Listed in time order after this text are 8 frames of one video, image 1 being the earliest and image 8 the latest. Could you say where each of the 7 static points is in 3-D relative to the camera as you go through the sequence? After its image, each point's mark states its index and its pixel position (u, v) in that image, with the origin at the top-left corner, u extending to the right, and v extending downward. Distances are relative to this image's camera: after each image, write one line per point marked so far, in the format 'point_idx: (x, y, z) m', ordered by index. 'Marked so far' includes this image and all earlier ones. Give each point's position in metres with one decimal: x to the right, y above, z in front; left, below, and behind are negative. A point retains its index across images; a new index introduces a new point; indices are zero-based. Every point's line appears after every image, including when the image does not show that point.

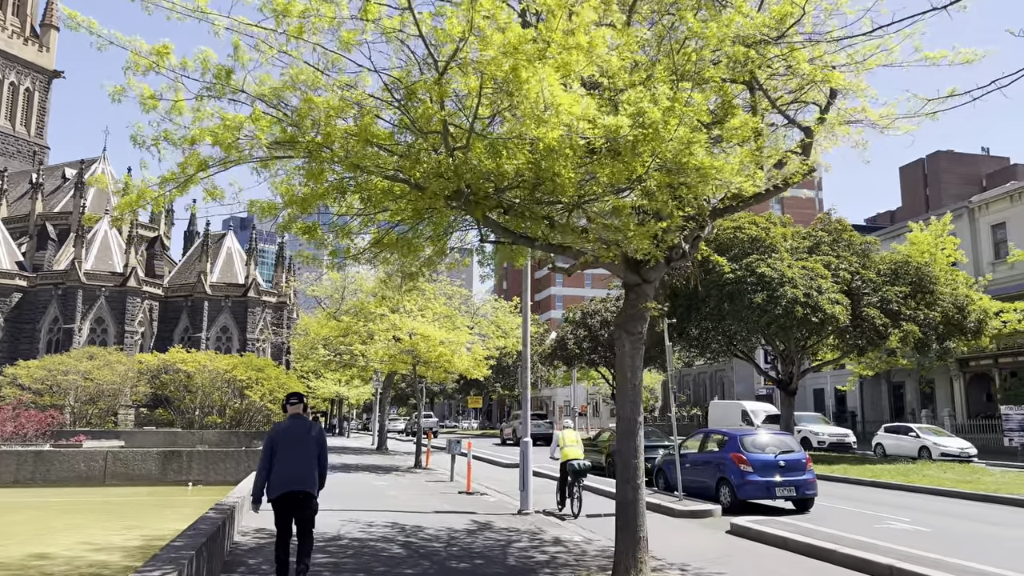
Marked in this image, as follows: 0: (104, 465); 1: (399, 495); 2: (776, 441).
0: (-9.1, -3.9, +18.4) m
1: (-2.2, -4.1, +16.5) m
2: (+4.7, -2.7, +14.7) m
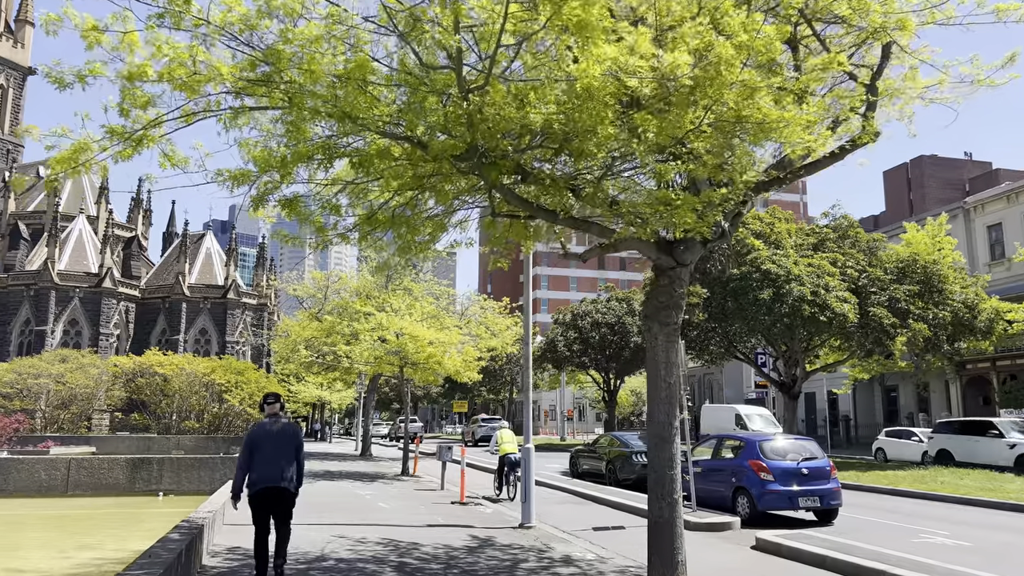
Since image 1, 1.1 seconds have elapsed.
0: (-9.2, -3.8, +17.0) m
1: (-2.3, -4.0, +15.3) m
2: (+4.7, -2.6, +13.6) m
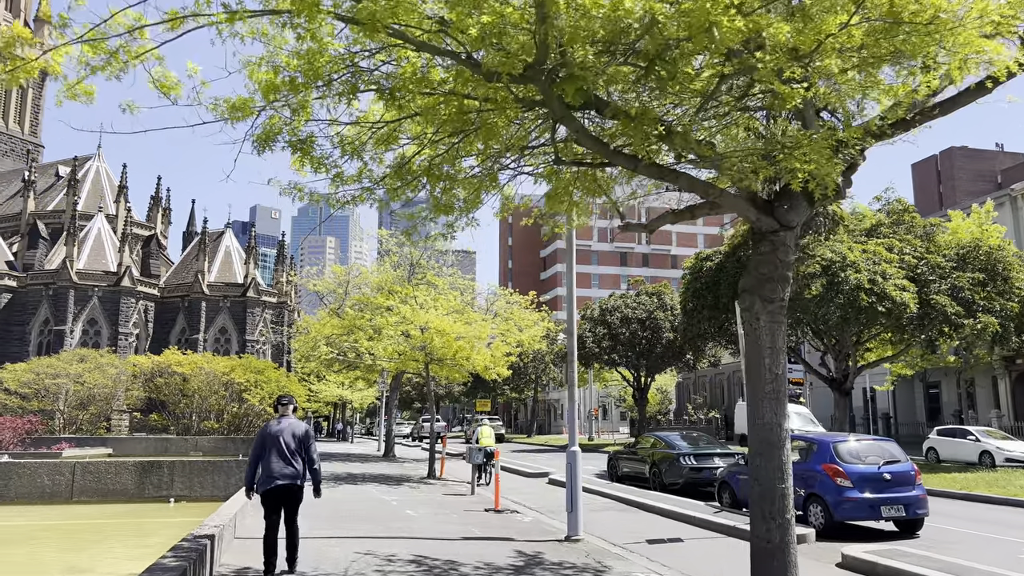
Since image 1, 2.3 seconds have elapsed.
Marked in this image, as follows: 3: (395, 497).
0: (-8.4, -3.7, +15.8) m
1: (-1.6, -3.8, +13.9) m
2: (+5.3, -2.3, +12.1) m
3: (-2.4, -4.3, +17.0) m
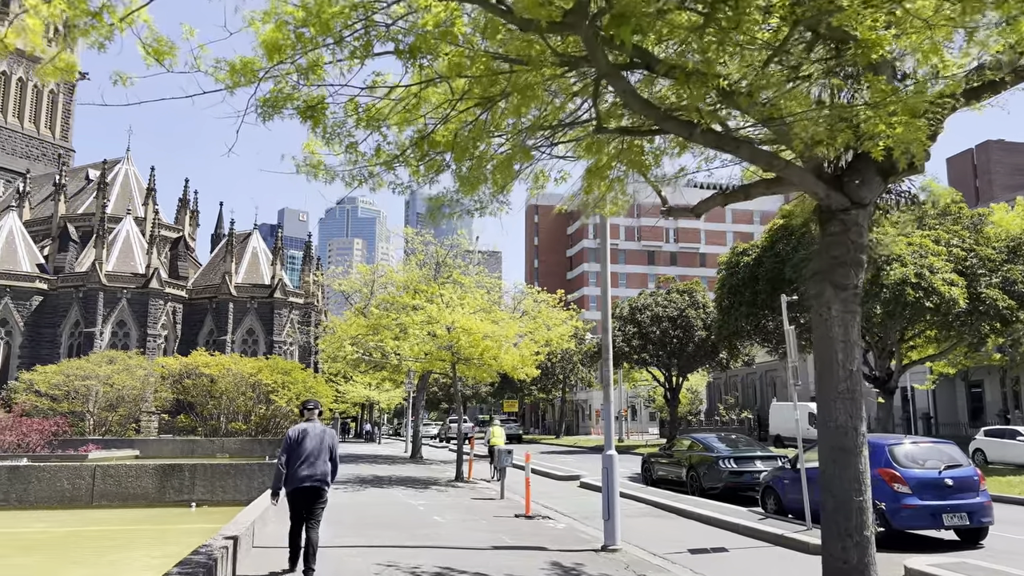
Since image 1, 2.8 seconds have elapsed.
0: (-7.9, -3.6, +15.4) m
1: (-1.1, -3.8, +13.3) m
2: (+5.7, -2.2, +11.3) m
3: (-1.8, -4.2, +16.4) m
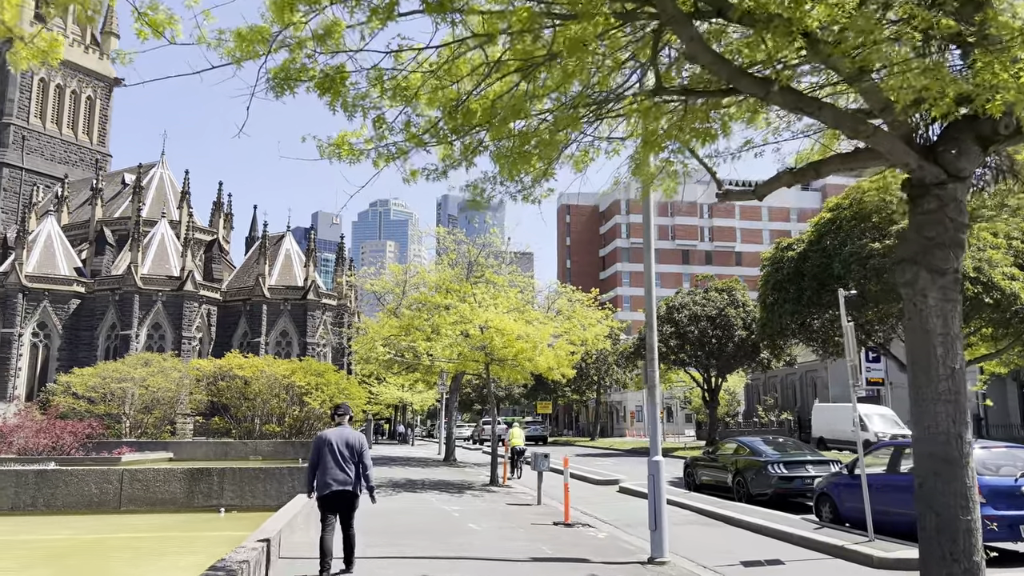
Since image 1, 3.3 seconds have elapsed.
0: (-7.2, -3.6, +15.1) m
1: (-0.5, -3.7, +12.7) m
2: (+6.2, -2.1, +10.4) m
3: (-1.1, -4.2, +15.8) m
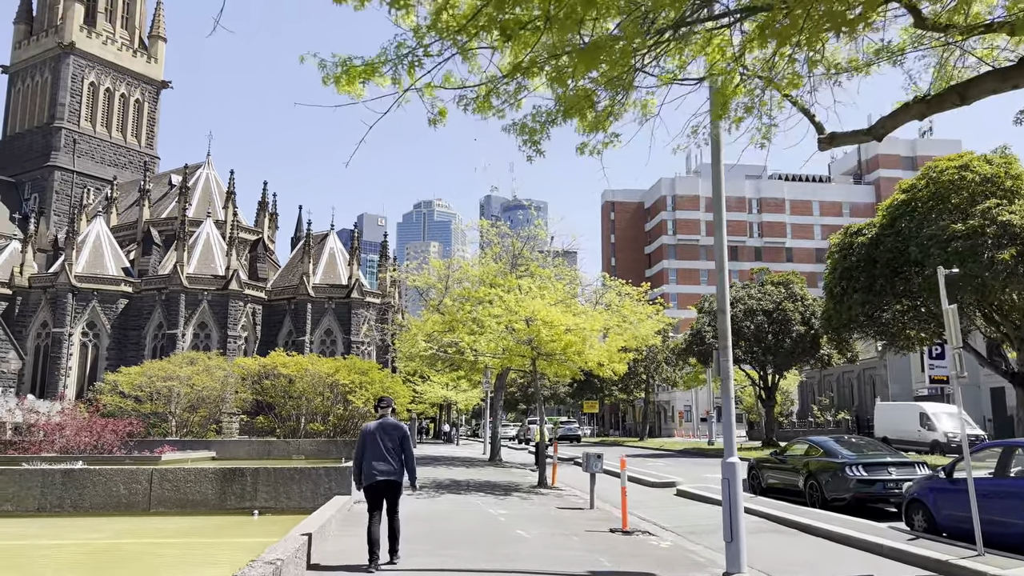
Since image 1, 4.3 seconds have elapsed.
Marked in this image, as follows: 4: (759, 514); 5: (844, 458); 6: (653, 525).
0: (-6.3, -3.5, +14.3) m
1: (+0.3, -3.5, +11.6) m
2: (+6.8, -1.8, +9.0) m
3: (-0.2, -4.0, +14.7) m
4: (+4.2, -3.8, +14.1) m
5: (+5.7, -2.9, +14.2) m
6: (+2.1, -3.6, +12.6) m
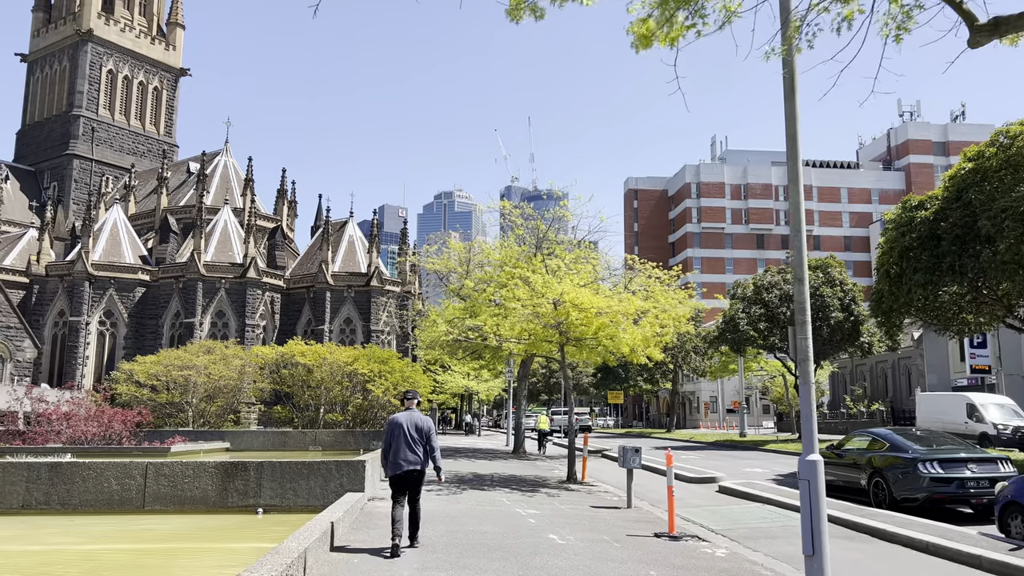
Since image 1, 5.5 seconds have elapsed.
0: (-5.8, -3.1, +13.1) m
1: (+0.7, -3.1, +10.2) m
2: (+7.2, -1.5, +7.4) m
3: (+0.3, -3.6, +13.3) m
4: (+4.6, -3.4, +12.6) m
5: (+6.1, -2.5, +12.6) m
6: (+2.6, -3.3, +11.1) m
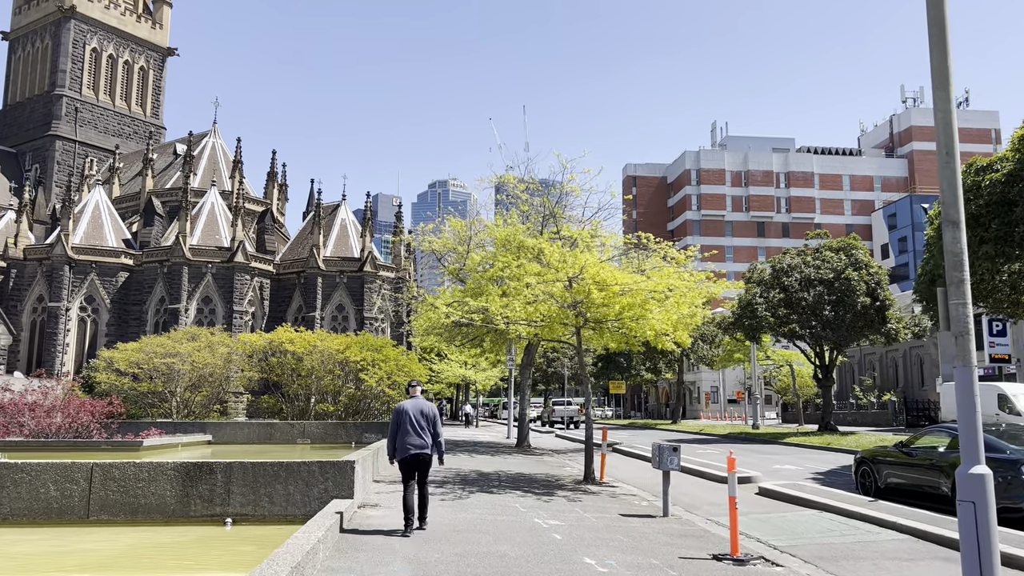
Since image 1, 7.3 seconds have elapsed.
0: (-5.6, -2.6, +10.9) m
1: (+0.9, -2.7, +8.1) m
2: (+7.4, -1.2, +5.3) m
3: (+0.6, -3.2, +11.2) m
4: (+4.9, -3.0, +10.5) m
5: (+6.4, -2.1, +10.5) m
6: (+2.8, -2.9, +9.0) m
